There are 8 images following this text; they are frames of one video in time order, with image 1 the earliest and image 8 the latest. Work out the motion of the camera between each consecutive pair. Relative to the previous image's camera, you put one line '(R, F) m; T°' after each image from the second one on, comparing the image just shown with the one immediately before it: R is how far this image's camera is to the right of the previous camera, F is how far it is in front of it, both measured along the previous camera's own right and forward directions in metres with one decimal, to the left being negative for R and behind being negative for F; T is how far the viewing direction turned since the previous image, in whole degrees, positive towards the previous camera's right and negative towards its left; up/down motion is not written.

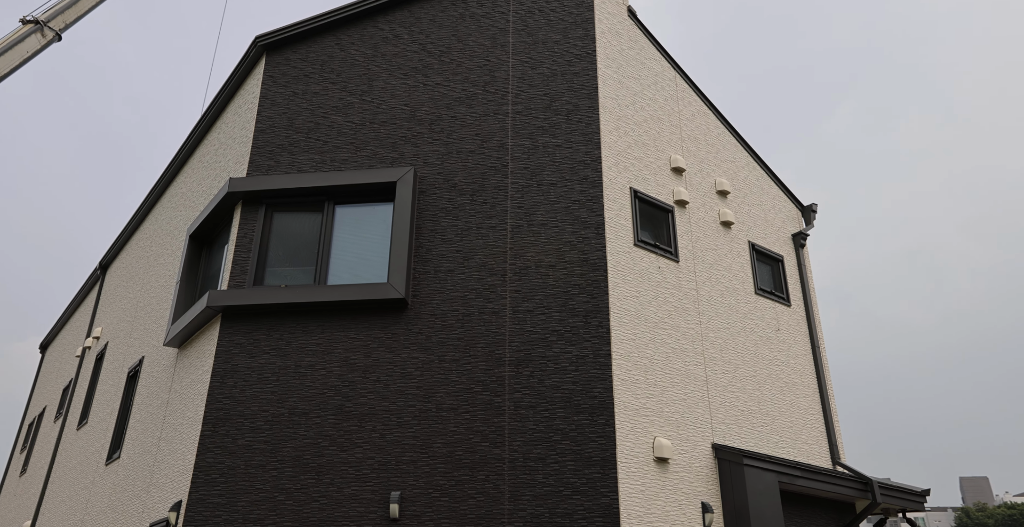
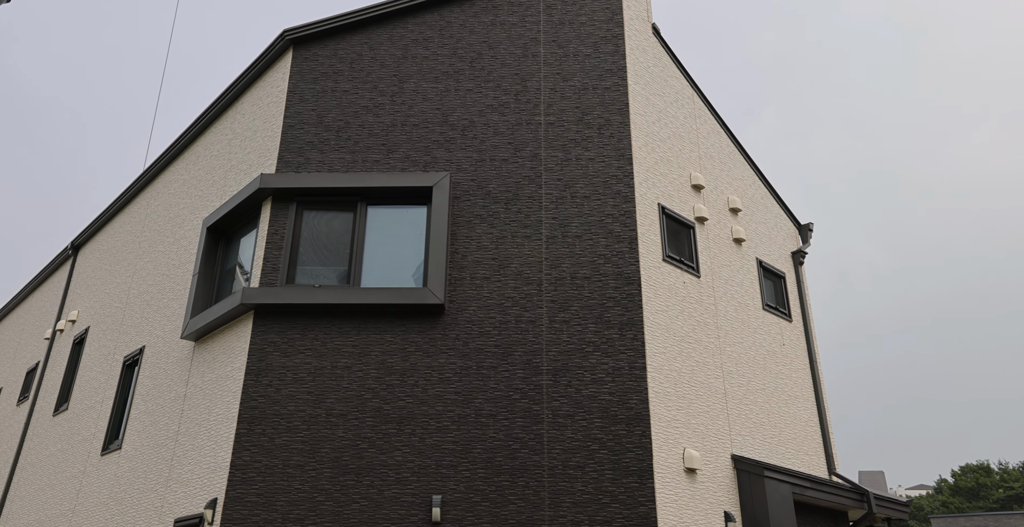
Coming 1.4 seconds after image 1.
(-1.3, -0.2) m; +5°
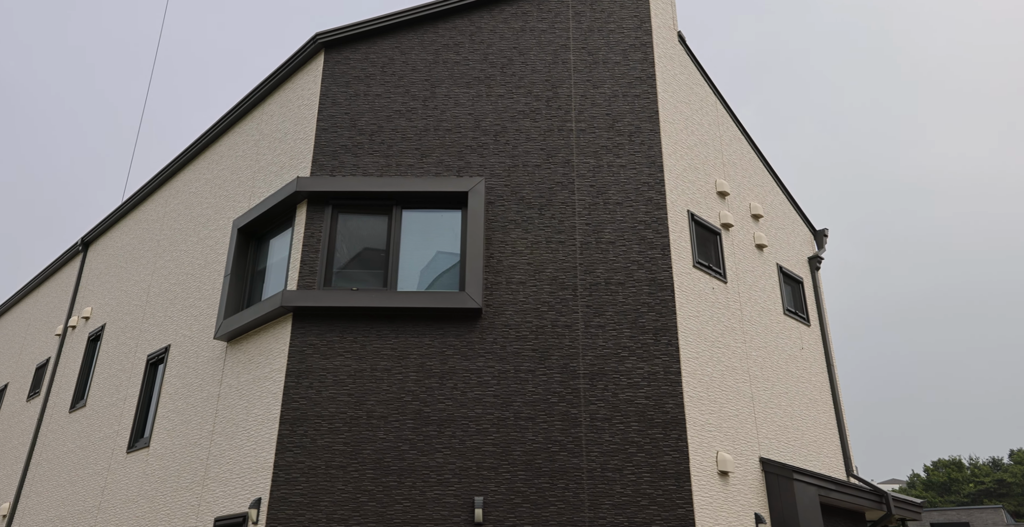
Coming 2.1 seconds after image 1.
(-0.7, -0.2) m; +1°
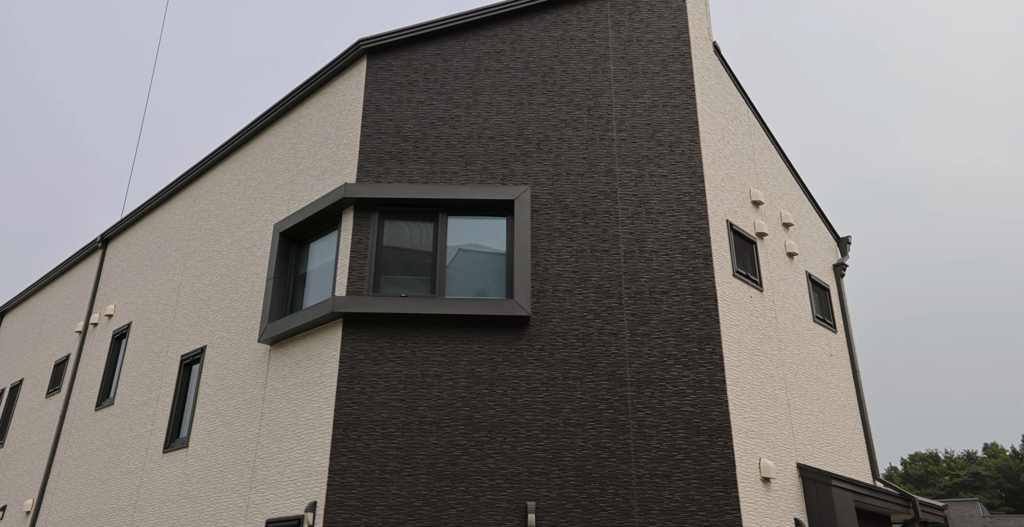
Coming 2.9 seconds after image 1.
(-0.8, -0.2) m; +1°
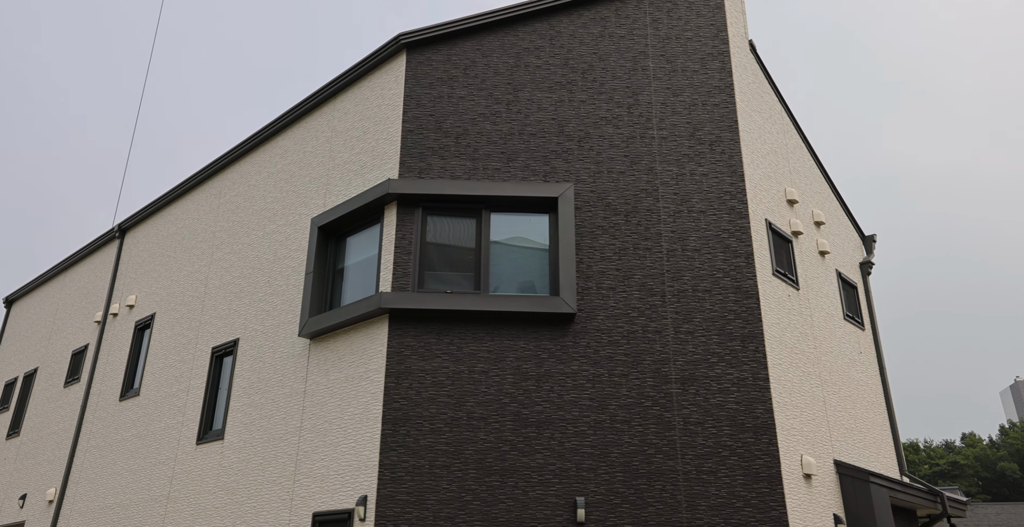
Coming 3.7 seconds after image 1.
(-0.7, -0.1) m; +1°
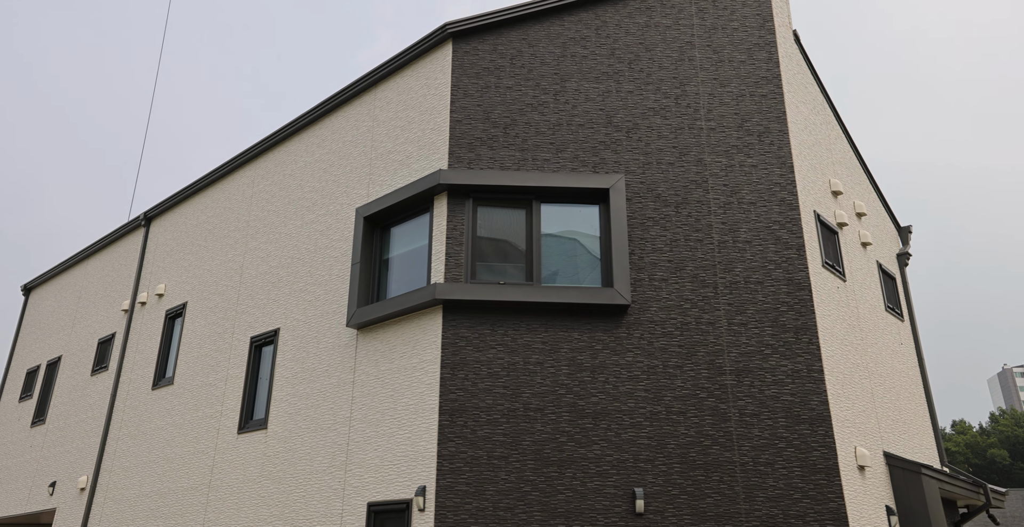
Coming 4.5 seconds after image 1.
(-0.7, 0.0) m; 0°
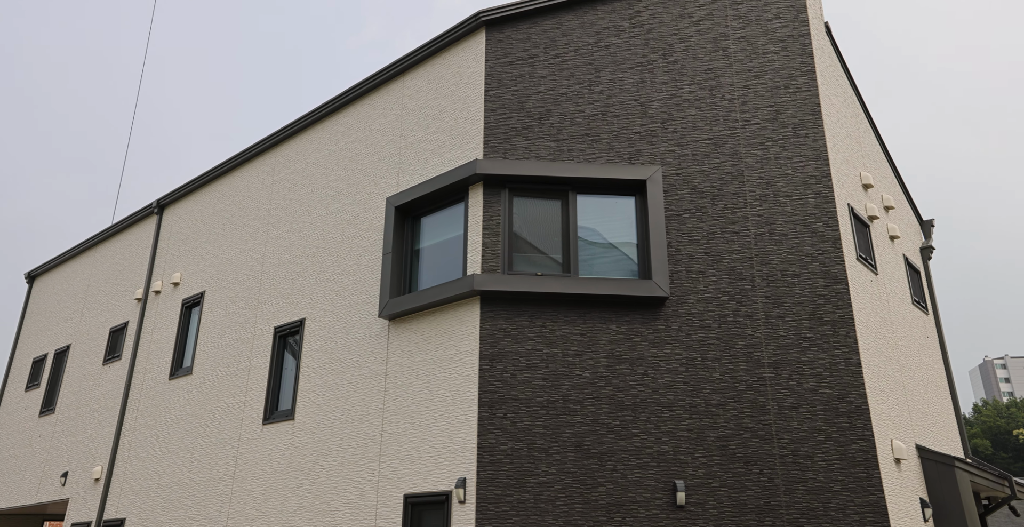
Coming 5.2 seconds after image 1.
(-0.6, +0.1) m; +1°
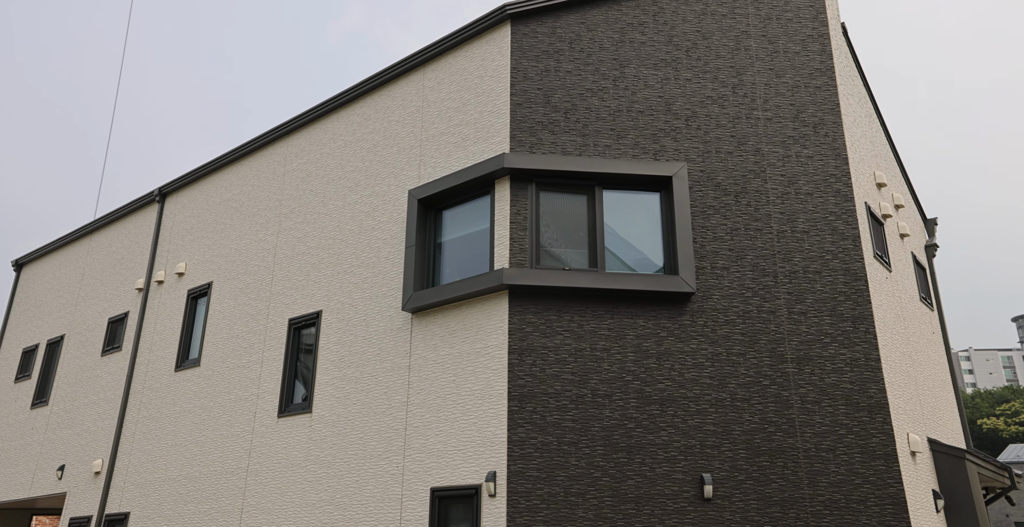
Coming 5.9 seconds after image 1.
(-0.7, 0.0) m; +2°
